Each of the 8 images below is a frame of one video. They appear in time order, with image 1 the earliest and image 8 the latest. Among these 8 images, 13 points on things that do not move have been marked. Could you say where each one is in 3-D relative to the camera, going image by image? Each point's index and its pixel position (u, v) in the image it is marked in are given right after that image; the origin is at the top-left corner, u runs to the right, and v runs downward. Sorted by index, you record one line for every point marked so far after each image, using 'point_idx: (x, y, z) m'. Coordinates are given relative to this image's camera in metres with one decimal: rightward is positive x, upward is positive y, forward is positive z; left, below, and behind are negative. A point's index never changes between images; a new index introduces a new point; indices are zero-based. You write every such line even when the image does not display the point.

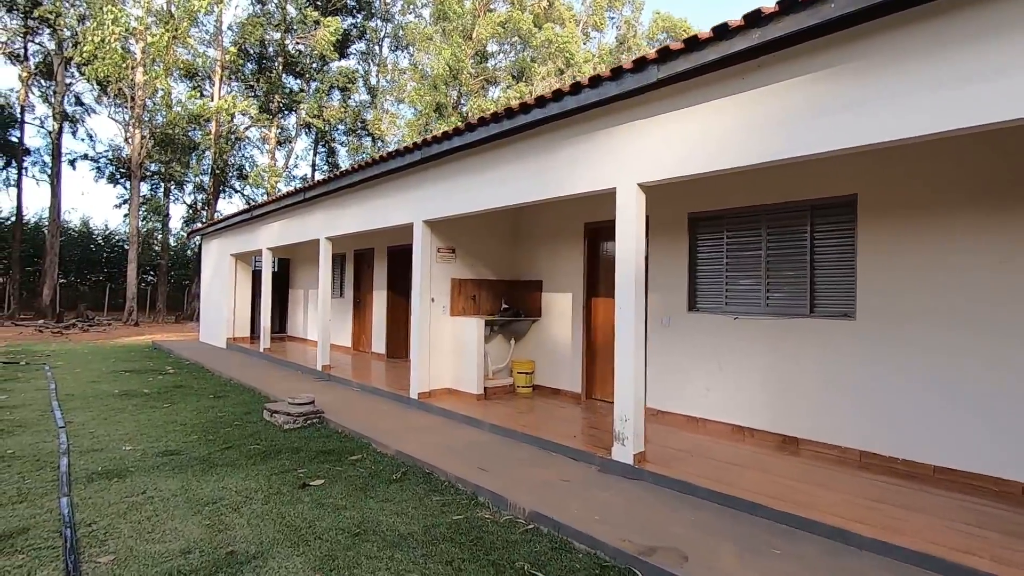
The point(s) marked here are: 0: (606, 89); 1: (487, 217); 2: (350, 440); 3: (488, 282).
0: (+0.7, +1.5, +4.0) m
1: (-0.3, +0.9, +6.9) m
2: (-1.5, -1.4, +5.1) m
3: (-0.3, +0.1, +6.9) m
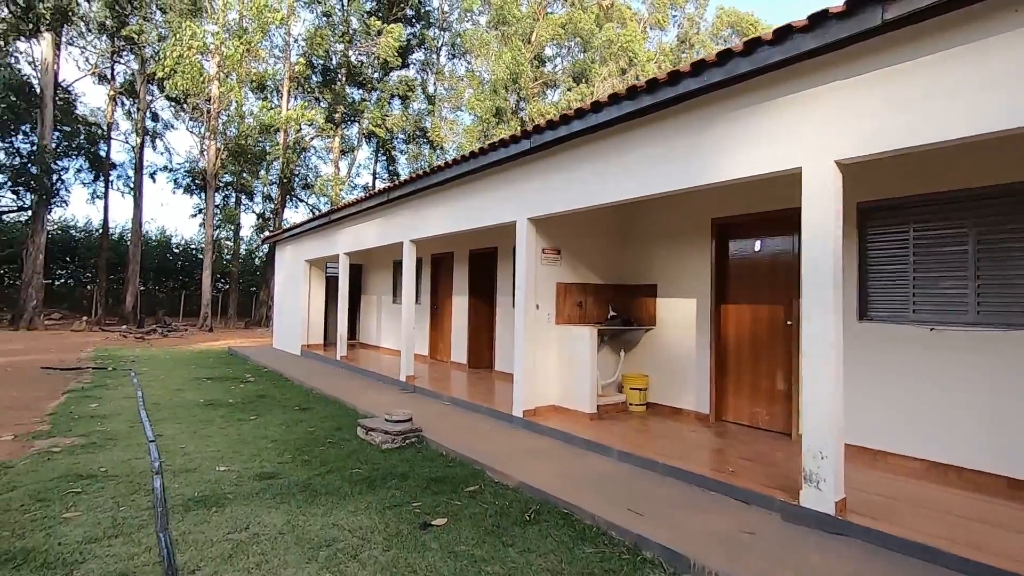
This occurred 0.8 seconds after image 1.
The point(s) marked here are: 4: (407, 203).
0: (+1.7, +1.5, +3.2) m
1: (+1.0, +0.9, +6.2) m
2: (-0.4, -1.5, +4.5) m
3: (+0.9, 0.0, +6.2) m
4: (-1.5, +1.4, +8.2) m
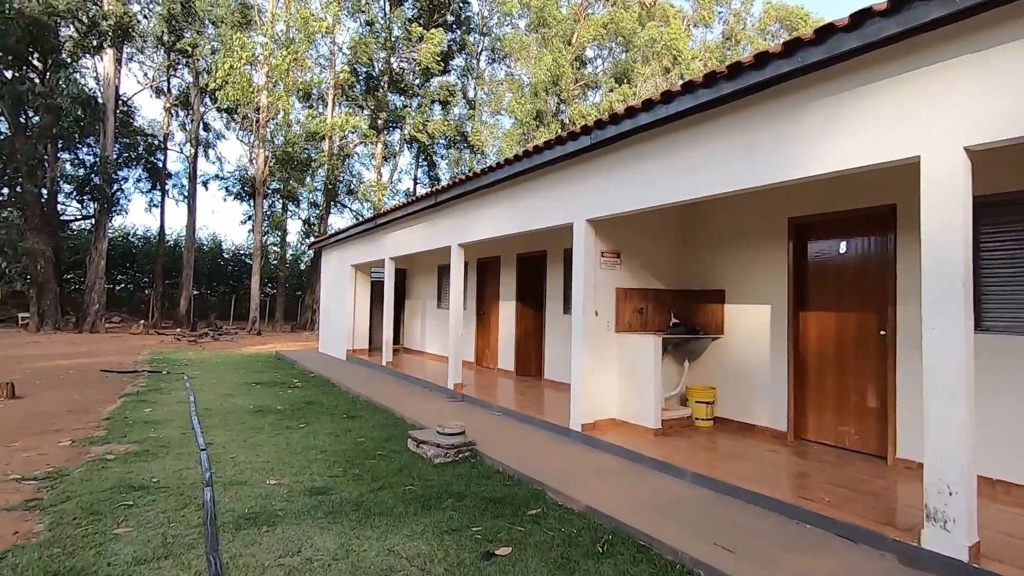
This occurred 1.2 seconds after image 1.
0: (+2.1, +1.4, +2.8) m
1: (+1.6, +0.8, +5.8) m
2: (+0.1, -1.5, +4.2) m
3: (+1.5, 0.0, +5.8) m
4: (-0.8, +1.3, +8.0) m
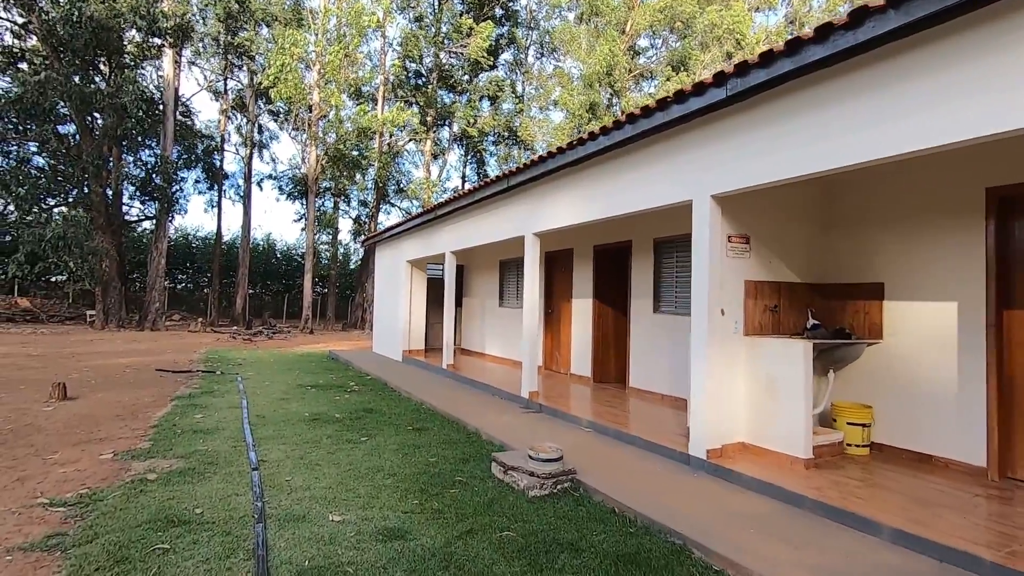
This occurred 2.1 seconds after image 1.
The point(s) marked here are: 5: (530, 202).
0: (+2.7, +1.5, +1.7) m
1: (+2.4, +0.9, +4.7) m
2: (+0.8, -1.5, +3.2) m
3: (+2.4, 0.0, +4.7) m
4: (+0.3, +1.3, +7.1) m
5: (+0.3, +1.2, +7.1) m
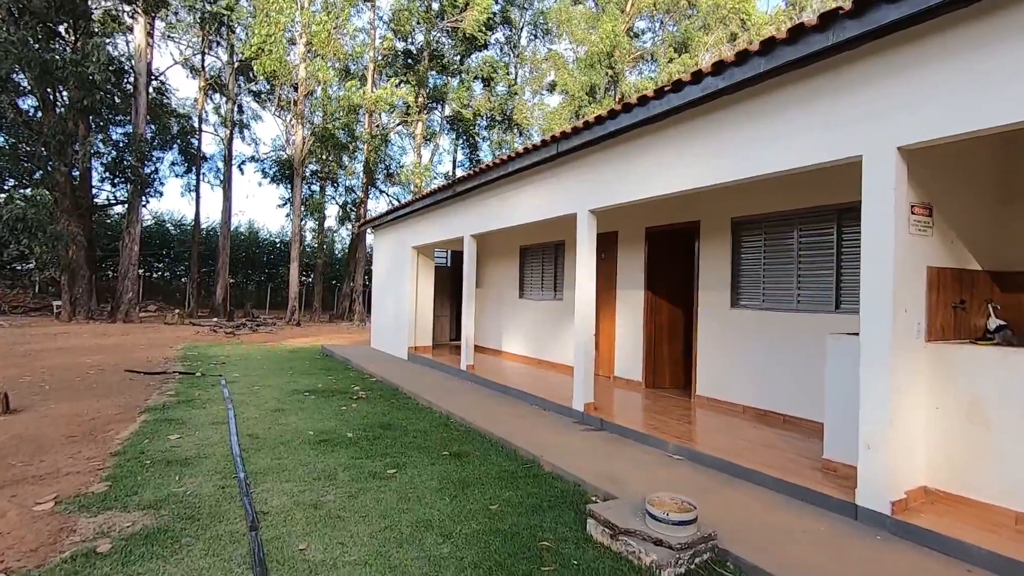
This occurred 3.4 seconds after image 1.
0: (+3.4, +1.5, +0.5) m
1: (+3.0, +0.9, +3.5) m
2: (+1.4, -1.4, +2.0) m
3: (+3.0, +0.1, +3.5) m
4: (+0.8, +1.5, +5.8) m
5: (+0.8, +1.3, +5.8) m
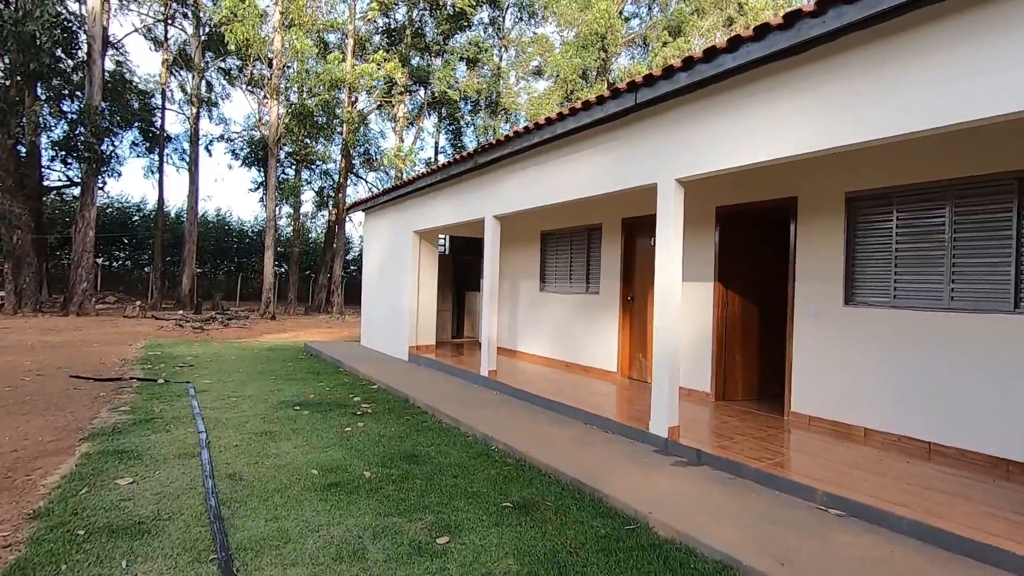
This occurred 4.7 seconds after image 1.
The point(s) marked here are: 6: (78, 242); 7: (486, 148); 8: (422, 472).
0: (+4.2, +1.5, -0.6) m
1: (+3.7, +1.0, +2.4) m
2: (+2.1, -1.4, +0.8) m
3: (+3.6, +0.1, +2.4) m
4: (+1.3, +1.5, +4.6) m
5: (+1.3, +1.4, +4.6) m
6: (-15.8, +1.7, +19.6) m
7: (-0.3, +1.8, +6.8) m
8: (-0.7, -1.4, +4.0) m
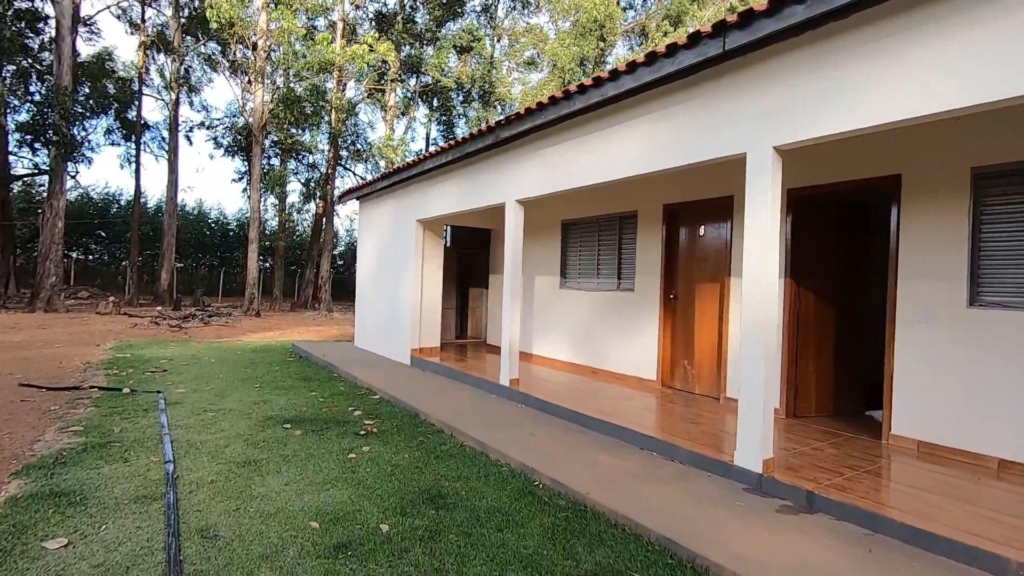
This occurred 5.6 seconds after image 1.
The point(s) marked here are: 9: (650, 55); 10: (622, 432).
0: (+4.7, +1.5, -1.5) m
1: (+4.1, +1.0, +1.5) m
2: (+2.6, -1.4, 0.0) m
3: (+4.0, +0.1, +1.6) m
4: (+1.7, +1.6, +3.7) m
5: (+1.7, +1.4, +3.7) m
6: (-15.8, +1.9, +18.3) m
7: (0.0, +1.8, +5.9) m
8: (-0.3, -1.3, +3.1) m
9: (+0.9, +1.8, +4.1) m
10: (+1.0, -1.2, +4.6) m
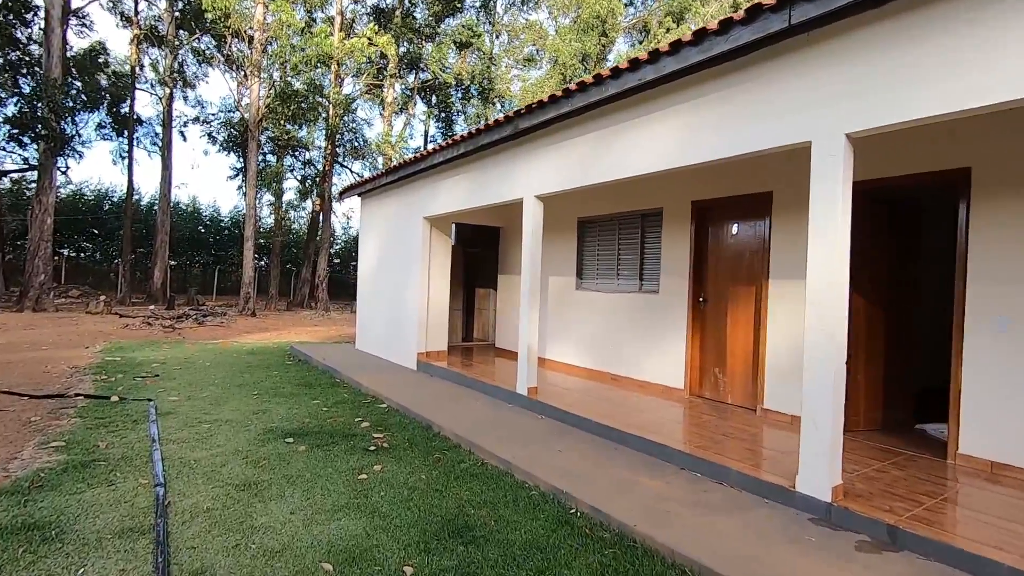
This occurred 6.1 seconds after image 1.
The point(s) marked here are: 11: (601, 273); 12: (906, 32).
0: (+4.9, +1.4, -1.8) m
1: (+4.3, +0.9, +1.2) m
2: (+2.8, -1.5, -0.4) m
3: (+4.3, +0.1, +1.2) m
4: (+1.9, +1.5, +3.3) m
5: (+1.9, +1.3, +3.3) m
6: (-15.7, +1.9, +17.7) m
7: (+0.2, +1.8, +5.4) m
8: (-0.1, -1.4, +2.7) m
9: (+1.1, +1.7, +3.7) m
10: (+1.2, -1.2, +4.2) m
11: (+1.2, +0.2, +6.9) m
12: (+2.1, +1.4, +3.0) m
